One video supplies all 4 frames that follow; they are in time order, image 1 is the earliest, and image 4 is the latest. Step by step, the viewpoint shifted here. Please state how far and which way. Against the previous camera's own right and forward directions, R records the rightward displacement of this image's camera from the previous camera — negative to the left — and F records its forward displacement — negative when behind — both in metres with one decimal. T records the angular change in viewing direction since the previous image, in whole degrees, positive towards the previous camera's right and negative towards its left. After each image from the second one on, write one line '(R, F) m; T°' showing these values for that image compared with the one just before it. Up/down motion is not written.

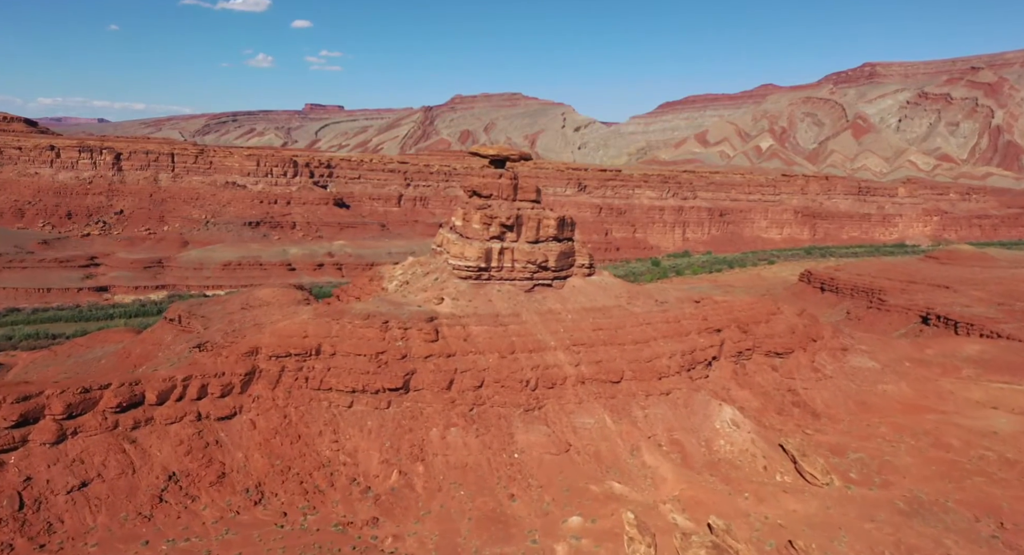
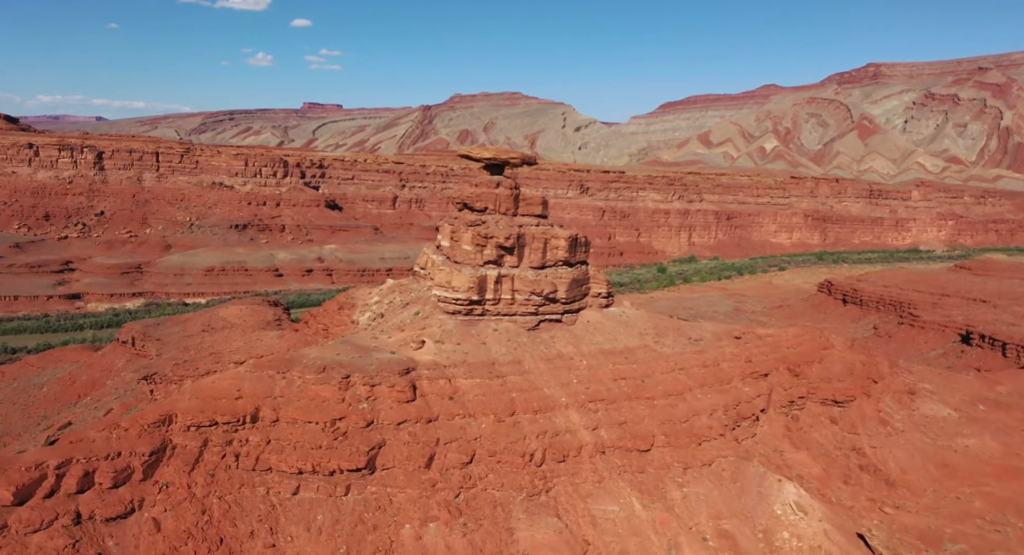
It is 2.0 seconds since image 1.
(0.0, +3.0) m; 0°
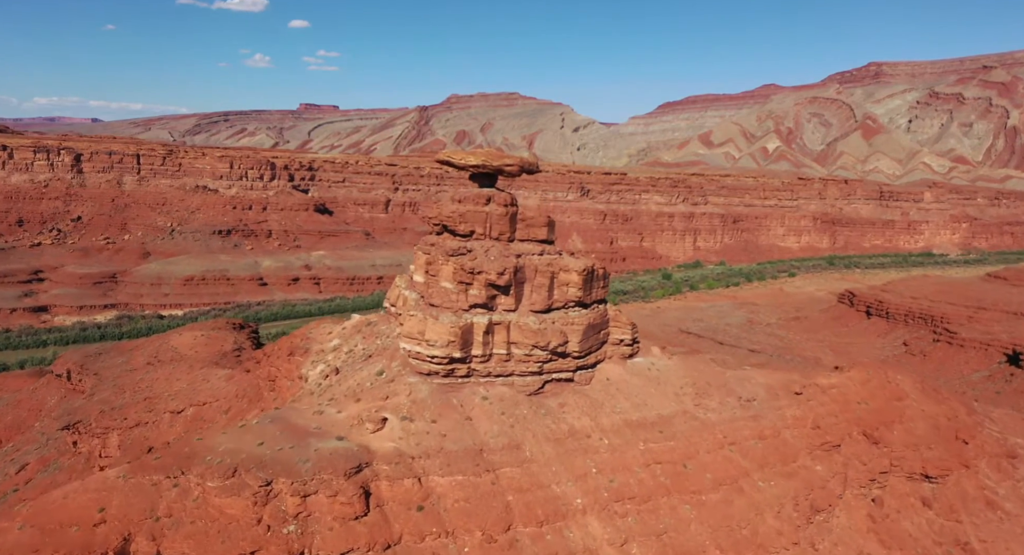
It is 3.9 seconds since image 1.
(0.0, +3.0) m; 0°
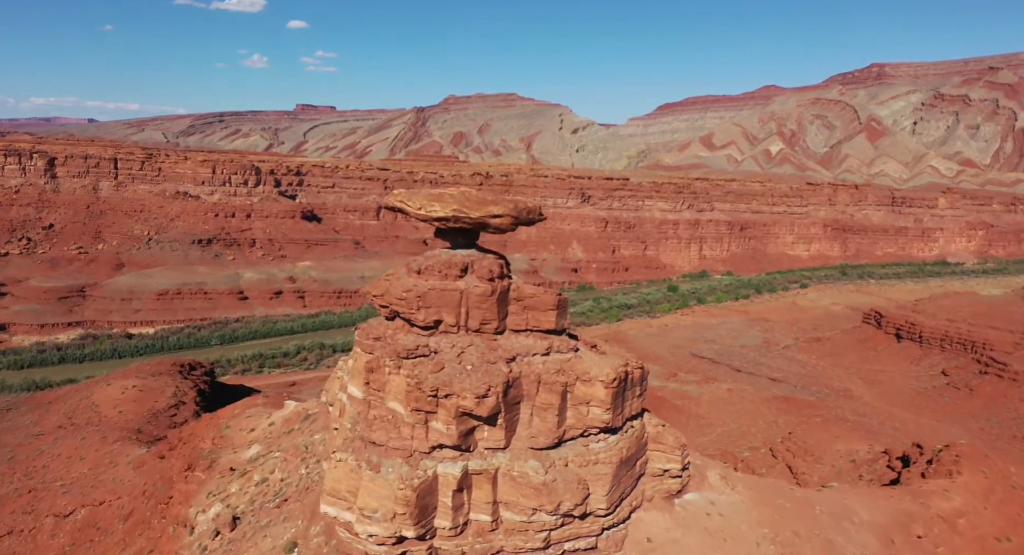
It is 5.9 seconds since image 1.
(+0.1, +3.3) m; 0°
